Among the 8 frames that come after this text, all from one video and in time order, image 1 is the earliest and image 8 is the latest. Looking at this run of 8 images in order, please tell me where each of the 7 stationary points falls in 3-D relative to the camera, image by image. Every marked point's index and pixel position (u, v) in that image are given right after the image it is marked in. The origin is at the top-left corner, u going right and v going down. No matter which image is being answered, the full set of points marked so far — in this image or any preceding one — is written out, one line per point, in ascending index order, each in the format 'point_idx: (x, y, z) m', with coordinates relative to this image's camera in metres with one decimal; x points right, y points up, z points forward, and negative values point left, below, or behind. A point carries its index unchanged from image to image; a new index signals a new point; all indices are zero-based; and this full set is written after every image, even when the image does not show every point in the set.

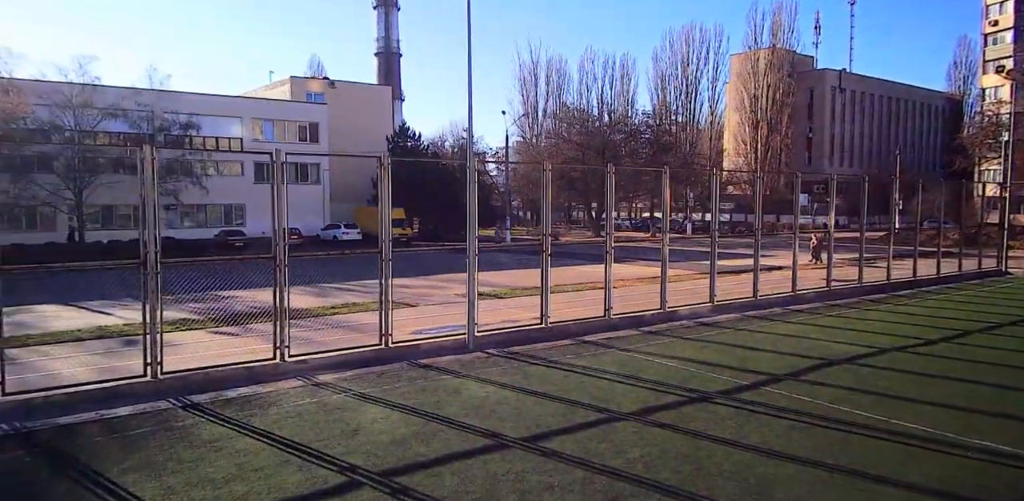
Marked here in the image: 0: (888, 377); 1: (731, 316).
0: (+4.4, -1.5, +8.2) m
1: (+3.9, -1.2, +12.4) m
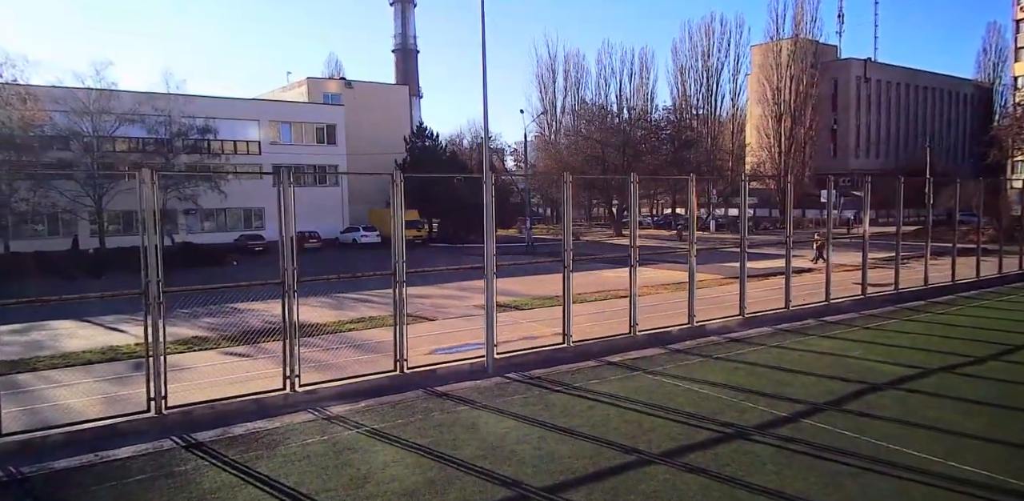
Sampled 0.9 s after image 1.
0: (+4.6, -1.7, +7.6) m
1: (+4.2, -1.4, +11.9) m
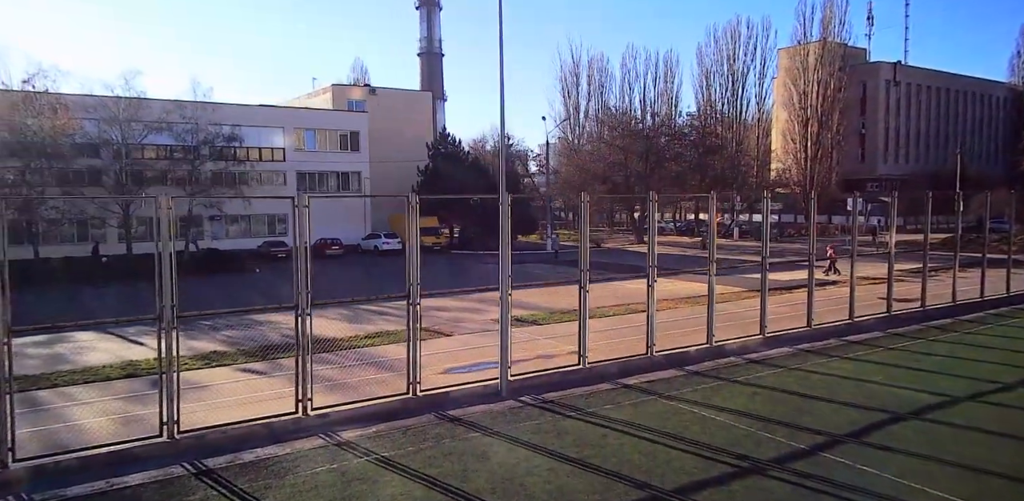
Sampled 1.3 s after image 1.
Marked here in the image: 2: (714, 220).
0: (+4.7, -2.0, +7.4) m
1: (+4.5, -1.7, +11.7) m
2: (+3.8, +0.6, +13.1) m
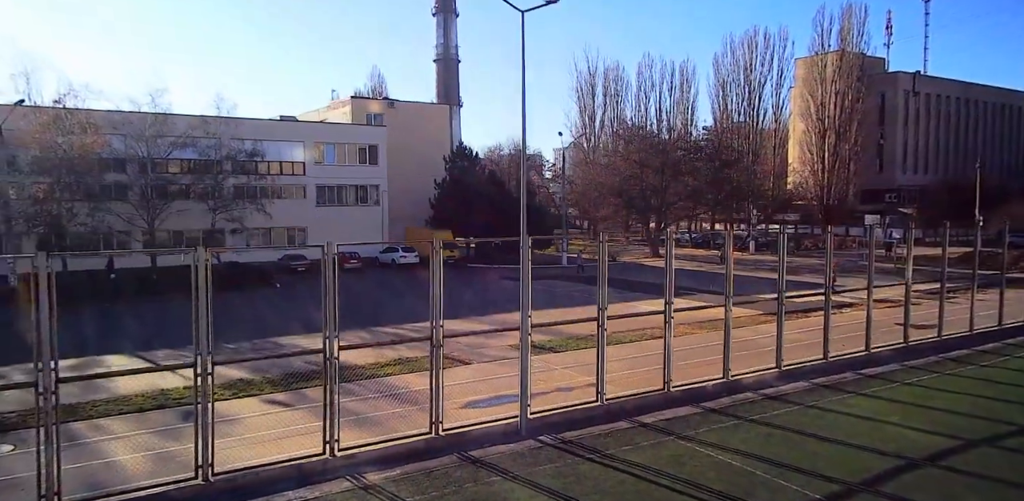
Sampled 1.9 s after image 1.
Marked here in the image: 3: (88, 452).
0: (+5.0, -2.6, +7.5) m
1: (+4.8, -2.3, +11.8) m
2: (+4.2, 0.0, +13.3) m
3: (-5.2, -2.5, +8.7) m
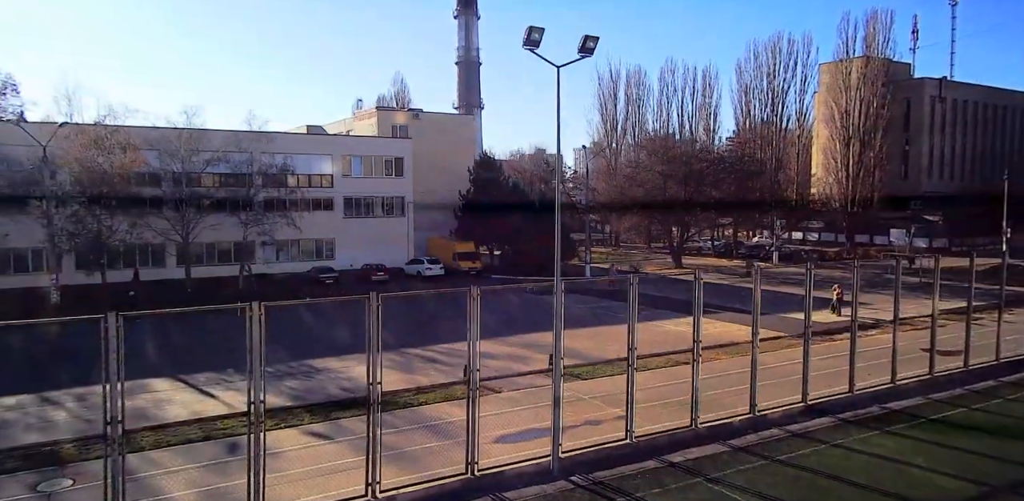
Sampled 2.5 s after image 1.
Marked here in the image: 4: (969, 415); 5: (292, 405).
0: (+5.4, -3.2, +7.7) m
1: (+5.4, -2.9, +12.0) m
2: (+4.8, -0.7, +13.5) m
3: (-4.8, -3.1, +9.2) m
4: (+8.2, -3.0, +12.6) m
5: (-4.1, -2.8, +13.0) m
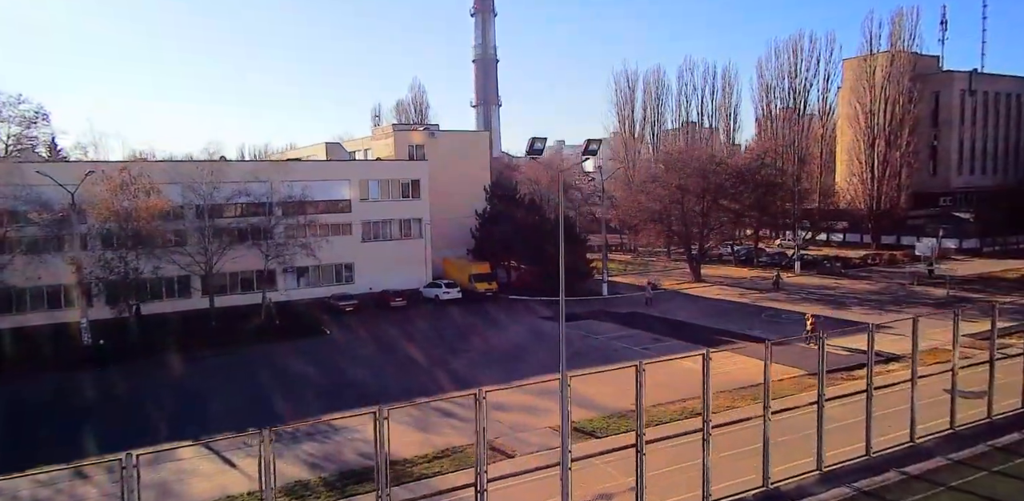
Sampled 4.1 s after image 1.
0: (+5.5, -4.5, +7.6) m
1: (+5.6, -4.1, +11.9) m
2: (+5.0, -1.9, +13.4) m
3: (-4.7, -4.5, +9.4) m
4: (+8.4, -4.1, +12.4) m
5: (-3.8, -4.2, +13.2) m
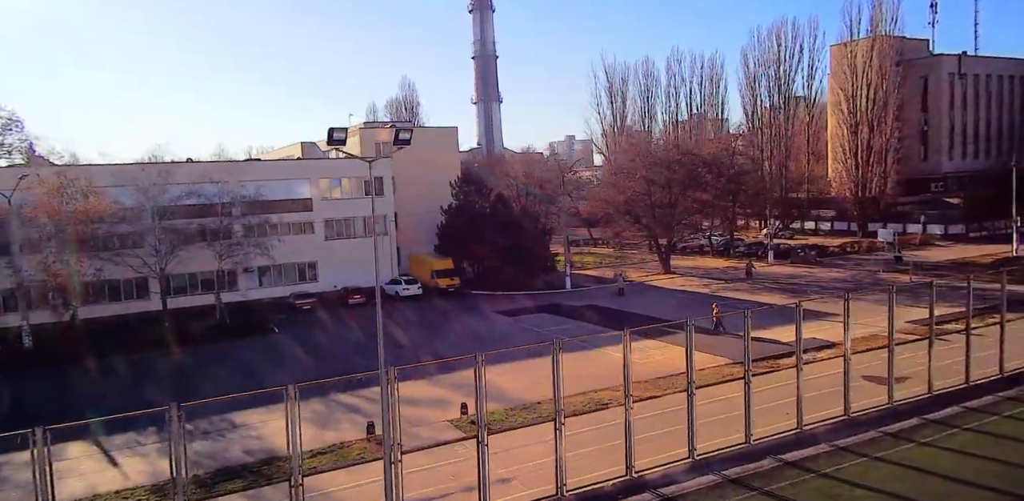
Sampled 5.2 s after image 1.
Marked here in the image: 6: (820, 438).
0: (+3.1, -4.2, +7.5) m
1: (+3.2, -3.9, +11.7) m
2: (+2.6, -1.6, +13.3) m
3: (-7.0, -4.5, +9.4) m
4: (+6.1, -3.8, +12.2) m
5: (-6.1, -4.2, +13.2) m
6: (+5.9, -3.6, +13.4) m
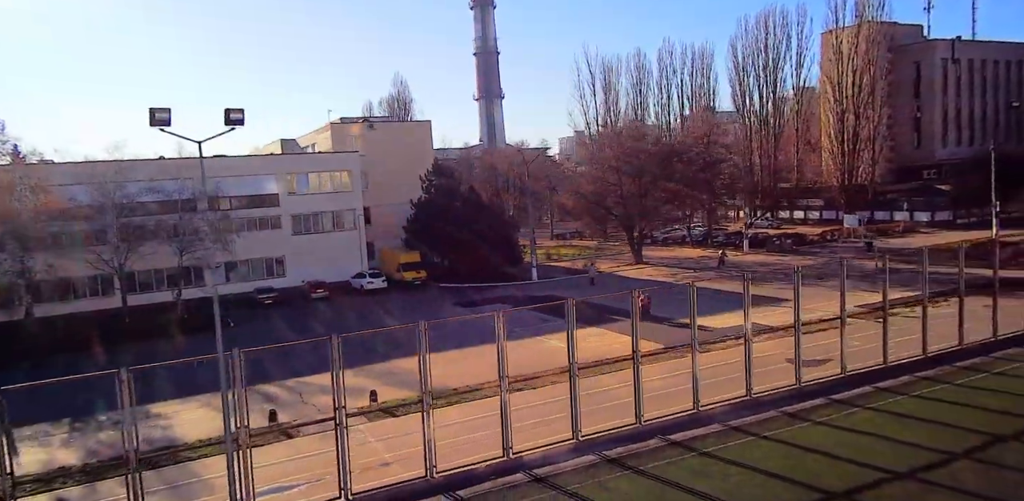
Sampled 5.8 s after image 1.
0: (+0.9, -3.9, +7.4) m
1: (+1.2, -3.5, +11.7) m
2: (+0.5, -1.3, +13.2) m
3: (-9.1, -4.3, +9.5) m
4: (+4.0, -3.4, +12.1) m
5: (-8.2, -4.0, +13.3) m
6: (+3.9, -3.2, +13.3) m
